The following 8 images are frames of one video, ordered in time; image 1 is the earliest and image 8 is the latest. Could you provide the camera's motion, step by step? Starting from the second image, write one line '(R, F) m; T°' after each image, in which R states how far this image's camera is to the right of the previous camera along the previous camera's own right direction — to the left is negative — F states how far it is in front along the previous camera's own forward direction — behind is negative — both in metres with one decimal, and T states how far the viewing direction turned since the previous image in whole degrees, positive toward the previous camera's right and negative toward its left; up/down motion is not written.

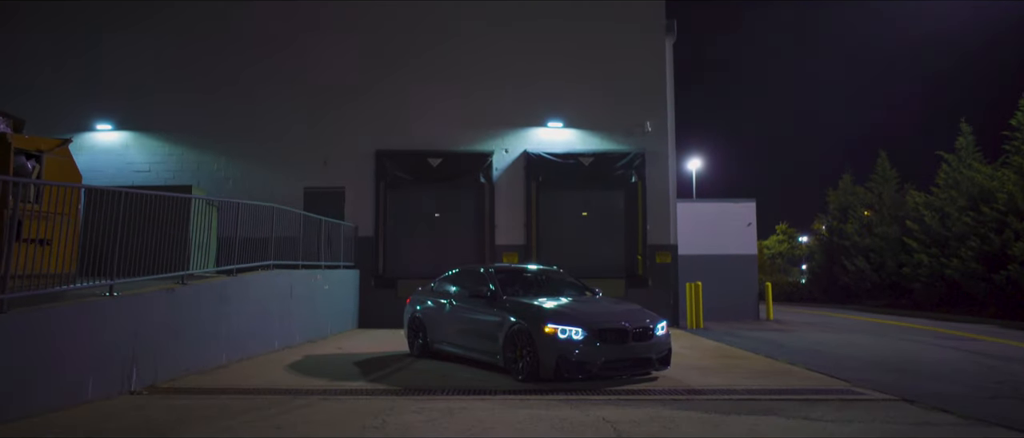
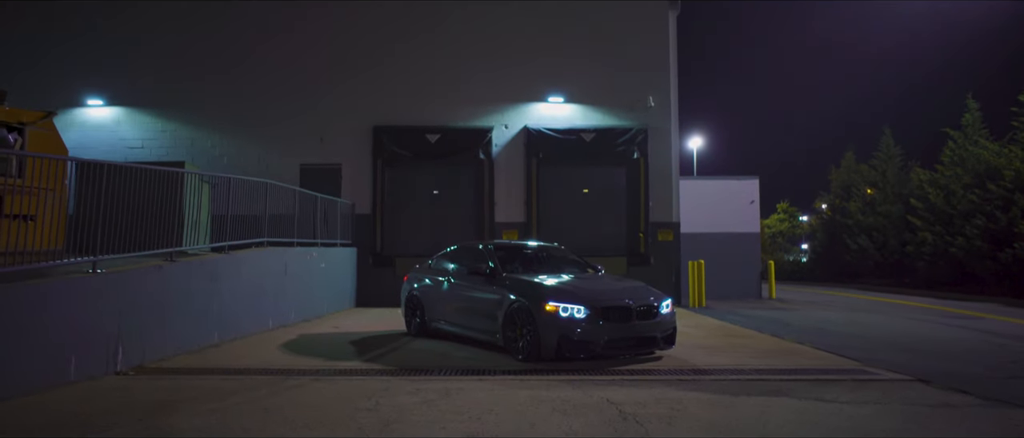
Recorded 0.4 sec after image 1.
(0.0, +0.3) m; 0°
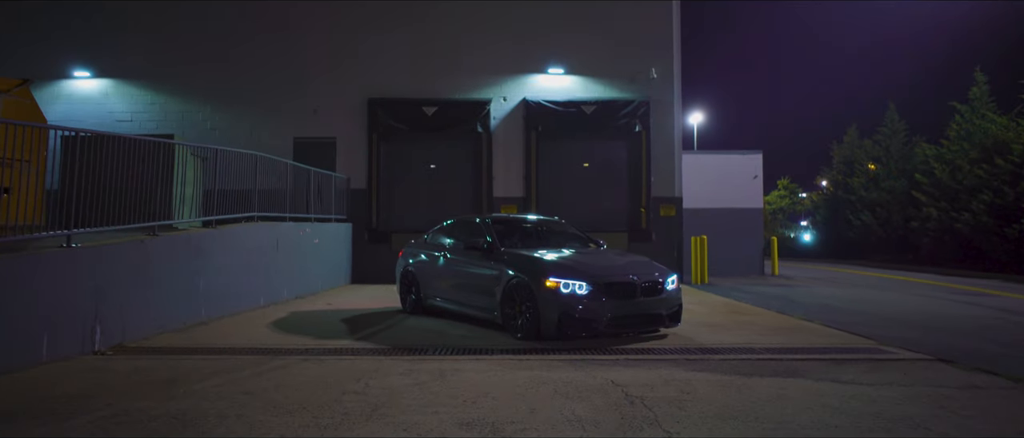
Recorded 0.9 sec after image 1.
(0.0, +0.4) m; 0°
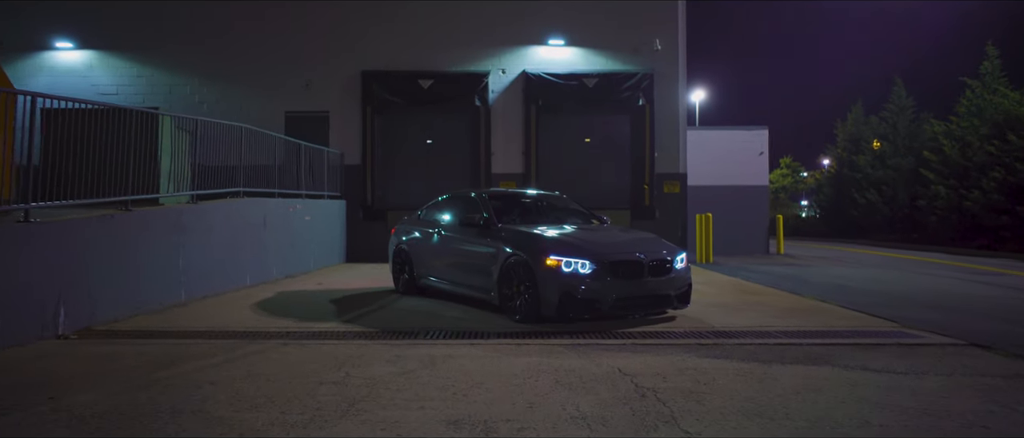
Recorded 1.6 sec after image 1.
(0.0, +0.6) m; 0°
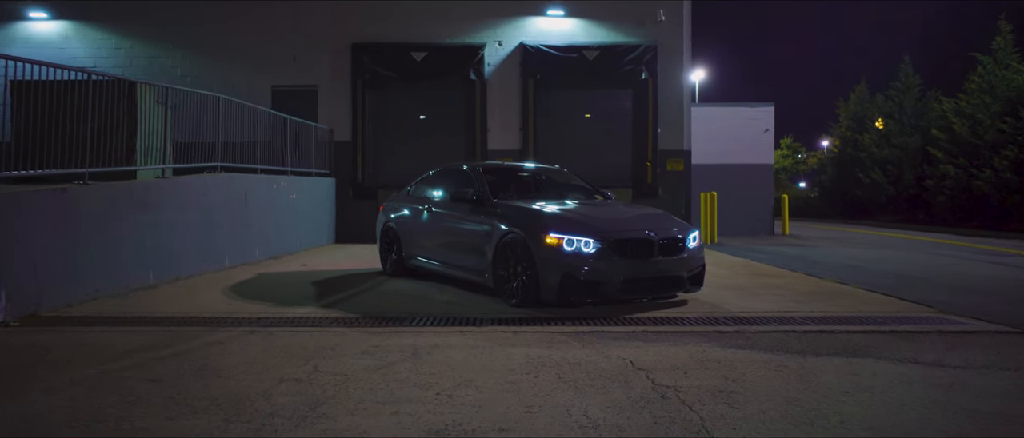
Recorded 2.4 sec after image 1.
(0.0, +0.8) m; 0°
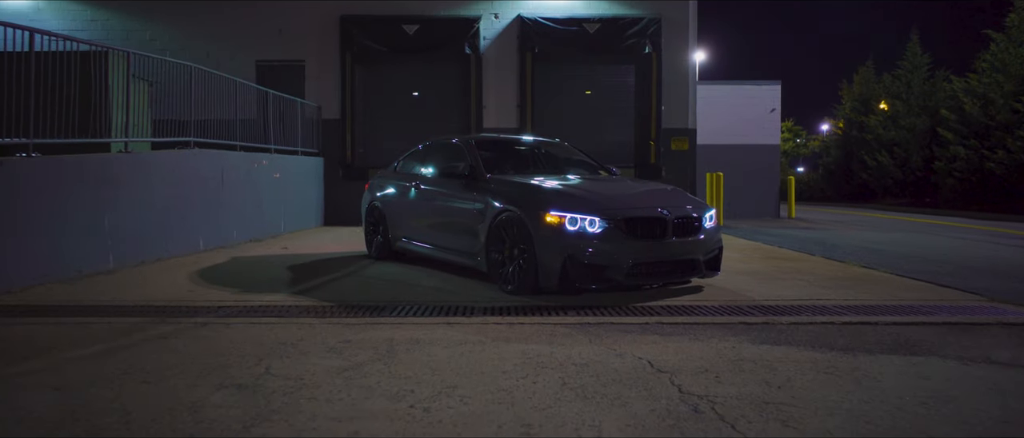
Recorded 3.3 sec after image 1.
(0.0, +0.8) m; 0°
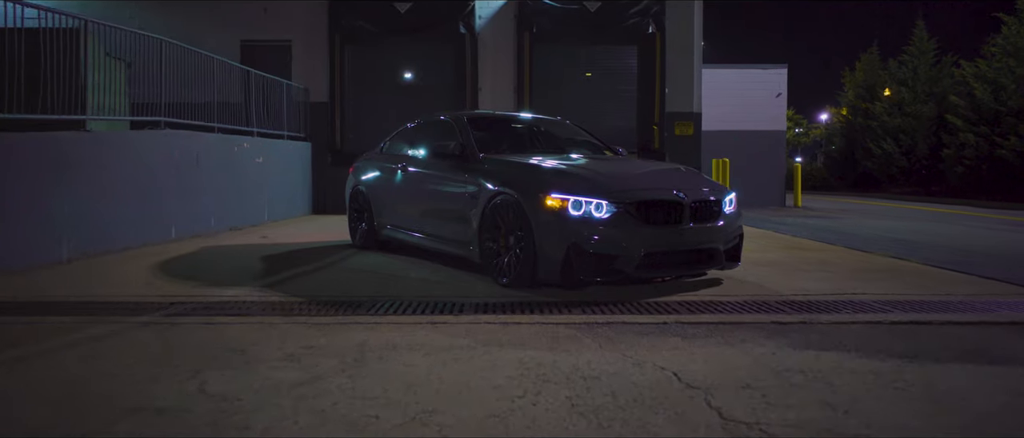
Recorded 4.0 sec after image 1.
(0.0, +0.7) m; 0°
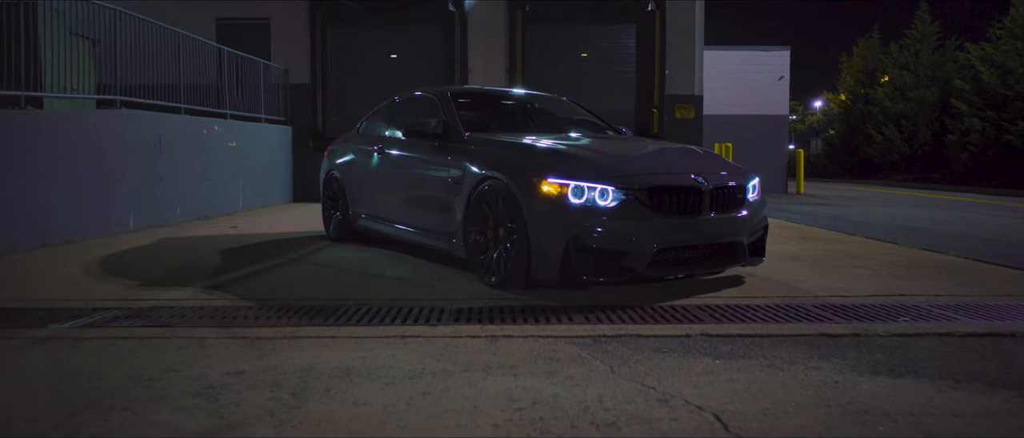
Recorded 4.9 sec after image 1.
(0.0, +0.8) m; 0°
